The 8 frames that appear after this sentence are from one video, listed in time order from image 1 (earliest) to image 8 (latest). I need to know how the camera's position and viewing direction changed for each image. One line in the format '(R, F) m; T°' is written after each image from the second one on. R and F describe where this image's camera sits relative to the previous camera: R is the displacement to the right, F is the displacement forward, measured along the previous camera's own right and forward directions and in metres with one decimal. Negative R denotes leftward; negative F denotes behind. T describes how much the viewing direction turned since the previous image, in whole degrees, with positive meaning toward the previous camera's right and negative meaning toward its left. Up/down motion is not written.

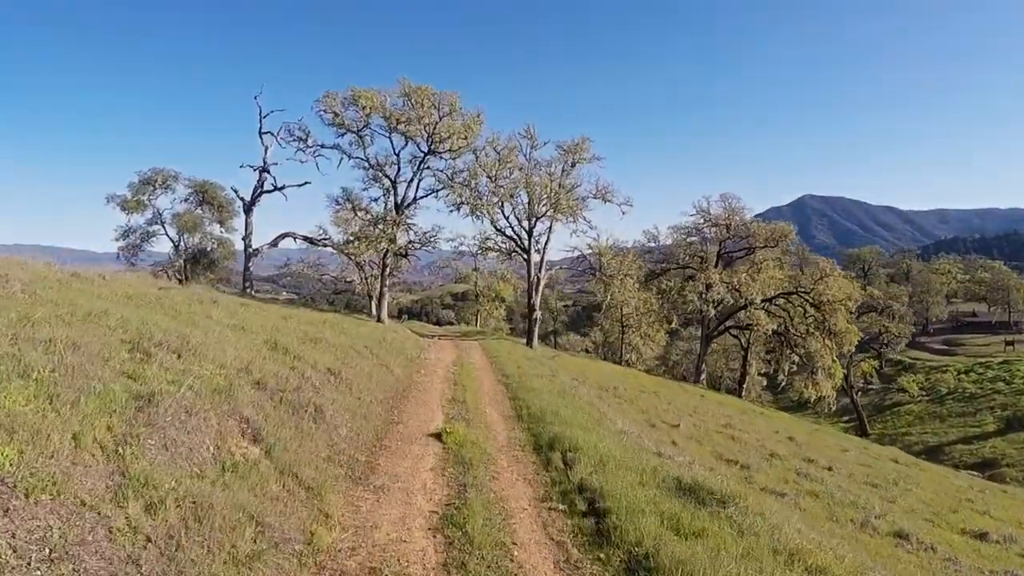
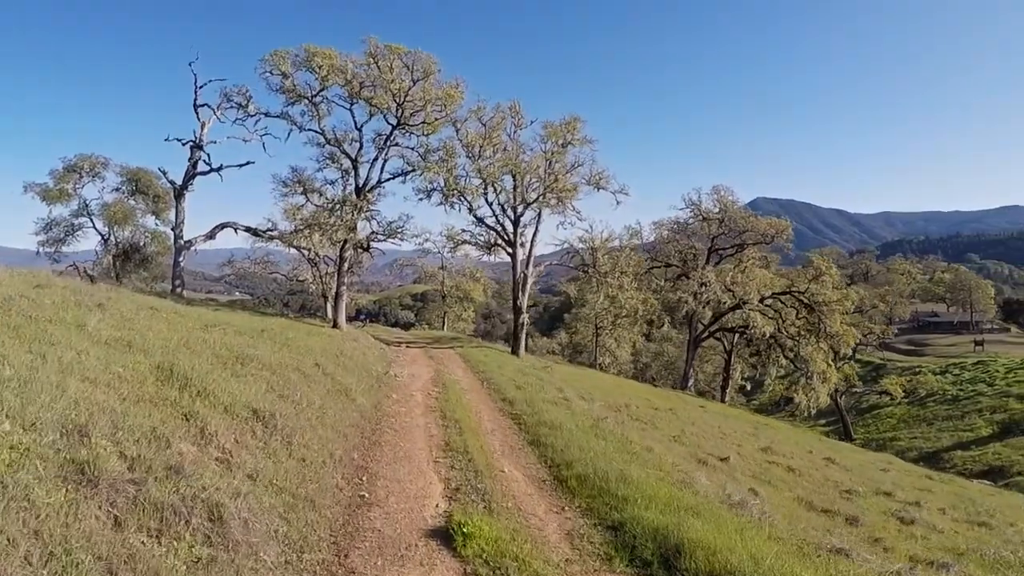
(-1.2, +5.2) m; +4°
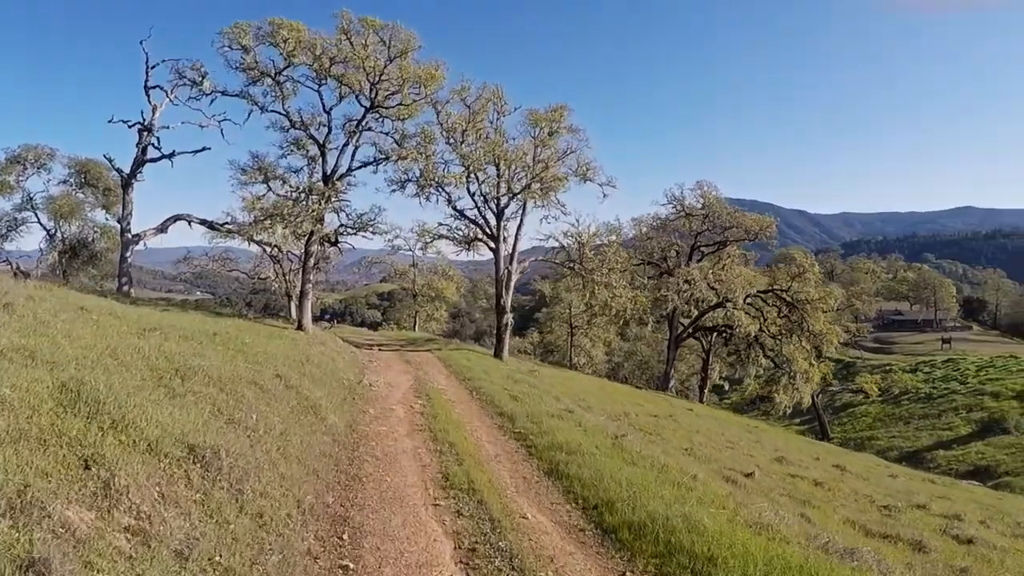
(-0.7, +2.2) m; +3°
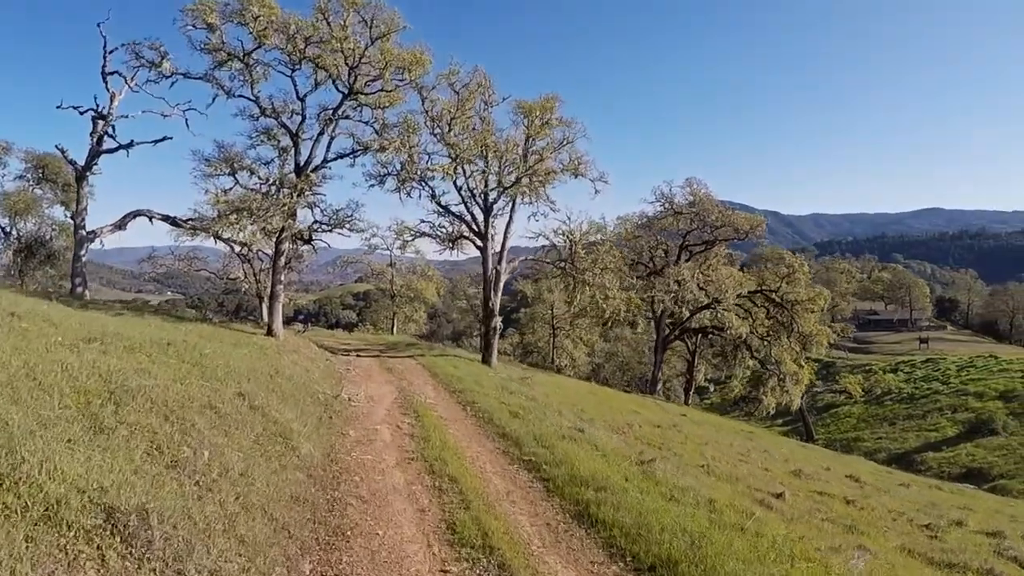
(-0.5, +1.8) m; +2°
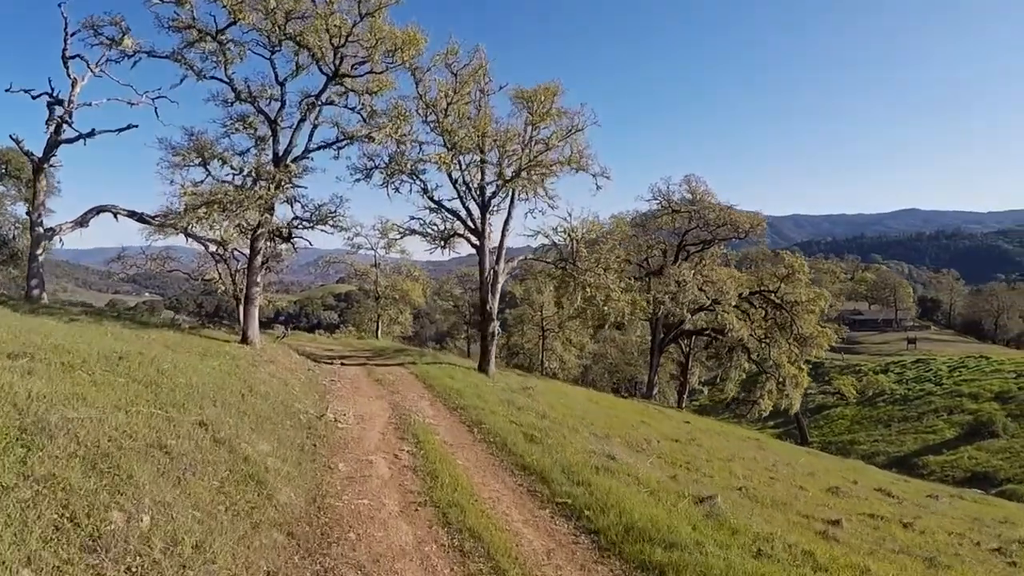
(-0.7, +2.0) m; +2°
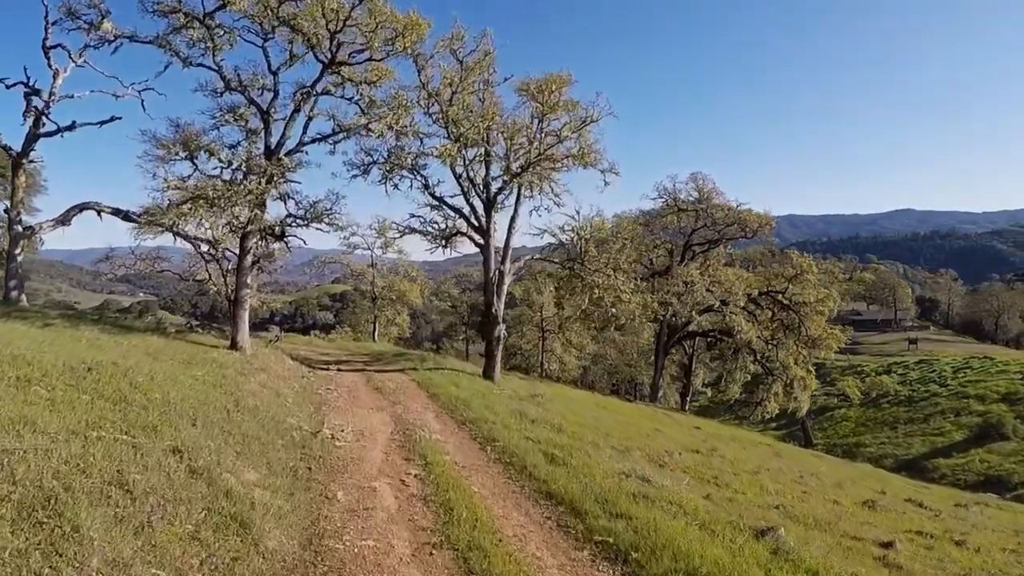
(-0.4, +1.3) m; 0°
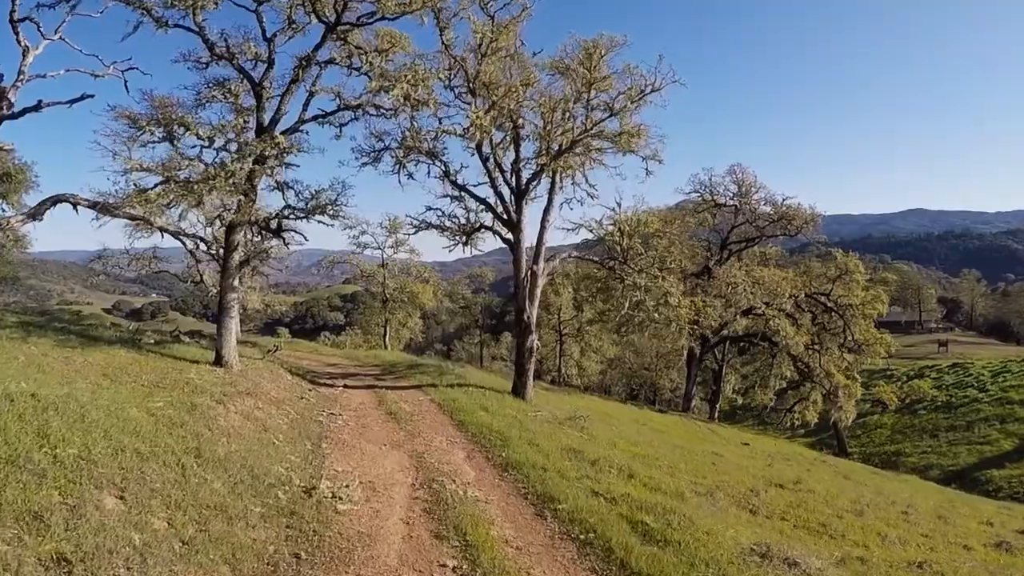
(-0.9, +3.3) m; -1°
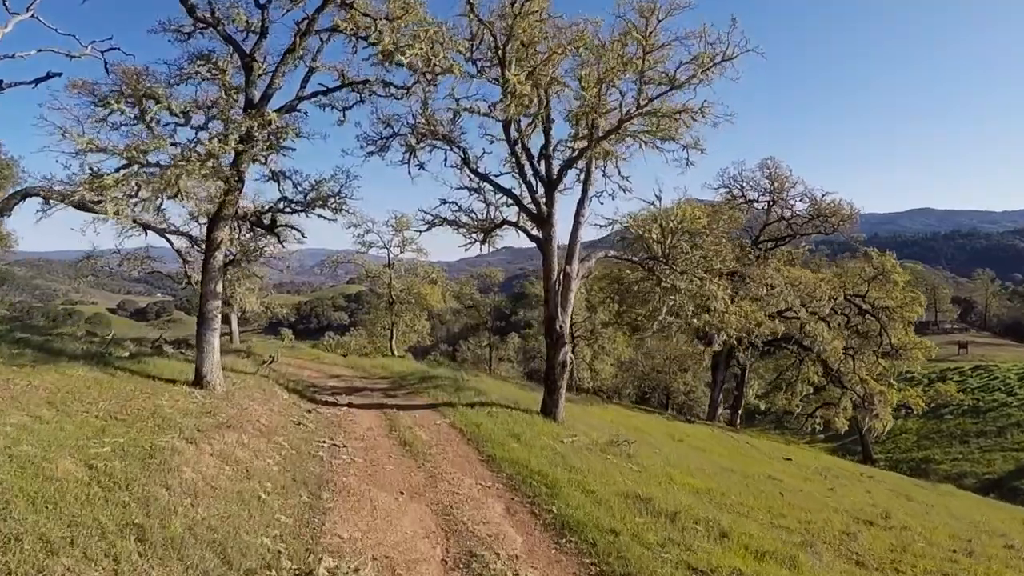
(-0.8, +2.6) m; 0°
